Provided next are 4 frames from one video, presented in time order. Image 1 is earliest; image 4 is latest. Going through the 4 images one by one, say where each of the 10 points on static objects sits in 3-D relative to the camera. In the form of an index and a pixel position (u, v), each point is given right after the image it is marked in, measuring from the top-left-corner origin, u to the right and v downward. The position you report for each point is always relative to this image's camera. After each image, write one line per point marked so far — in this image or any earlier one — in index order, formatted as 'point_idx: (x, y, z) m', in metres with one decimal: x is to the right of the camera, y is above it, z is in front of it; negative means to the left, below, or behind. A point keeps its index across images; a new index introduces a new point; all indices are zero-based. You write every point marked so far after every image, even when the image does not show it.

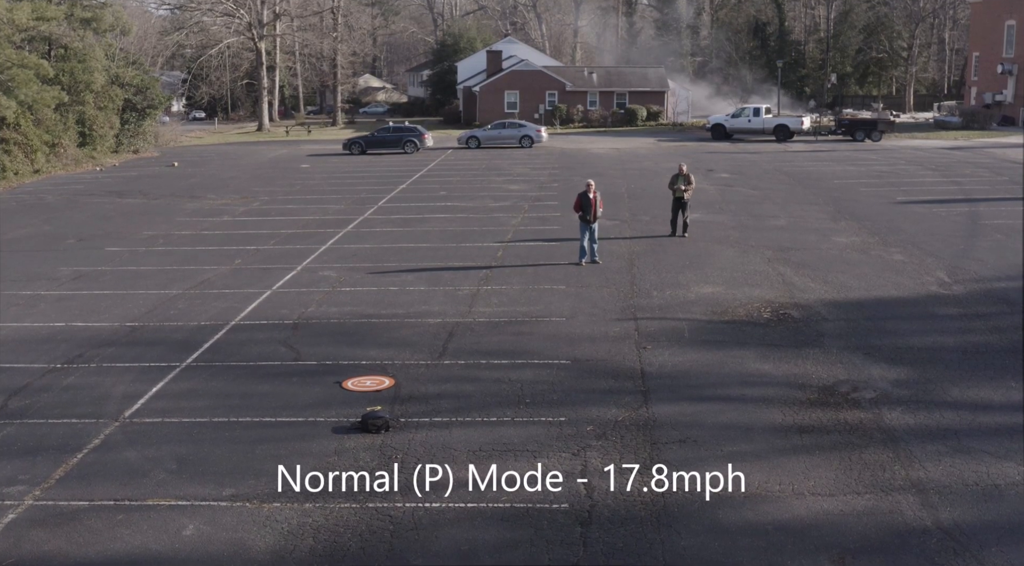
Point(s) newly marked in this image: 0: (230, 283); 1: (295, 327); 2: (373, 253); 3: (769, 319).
0: (-4.9, 0.0, +17.2) m
1: (-3.1, -0.6, +14.0) m
2: (-2.7, +0.6, +19.4) m
3: (+3.6, -0.5, +14.0) m
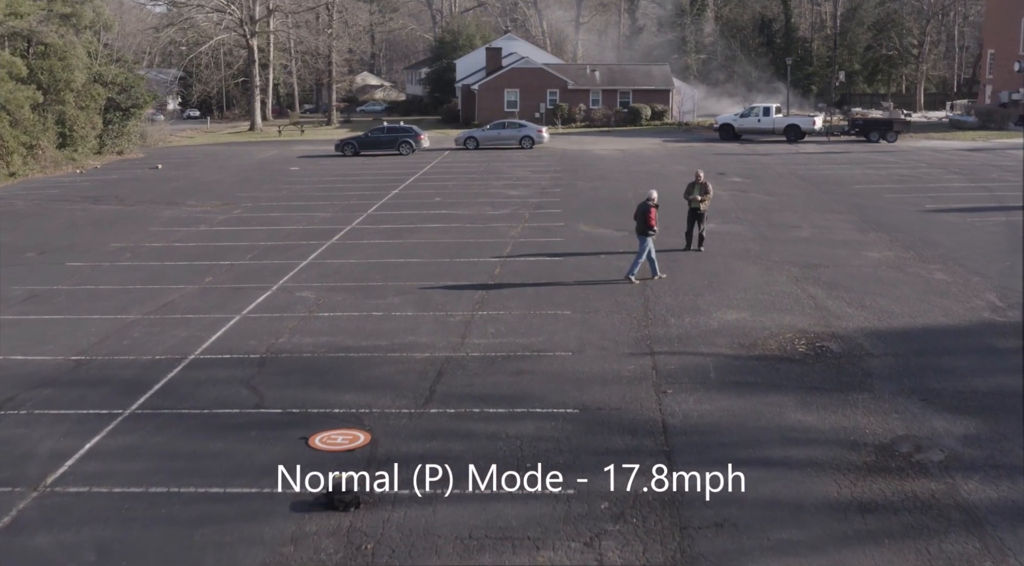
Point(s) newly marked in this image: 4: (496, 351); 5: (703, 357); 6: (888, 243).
0: (-4.9, -0.4, +15.4) m
1: (-3.1, -1.0, +12.3) m
2: (-2.7, +0.2, +17.6) m
3: (+3.6, -0.9, +12.2) m
4: (-0.2, -0.8, +12.5) m
5: (+2.3, -0.9, +12.1) m
6: (+7.2, +0.8, +18.9) m
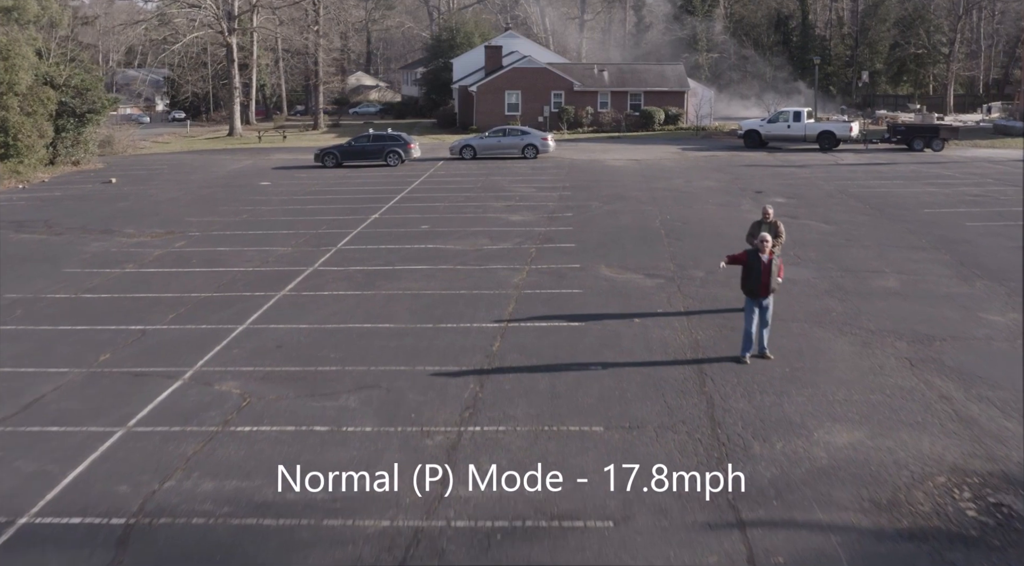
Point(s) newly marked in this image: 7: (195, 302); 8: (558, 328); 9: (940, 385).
0: (-4.9, -1.4, +11.0) m
1: (-3.0, -2.0, +7.8) m
2: (-2.7, -0.8, +13.1) m
3: (+3.7, -1.9, +7.7) m
4: (-0.1, -1.9, +8.0) m
5: (+2.4, -1.9, +7.6) m
6: (+7.2, -0.2, +14.5) m
7: (-5.0, -0.3, +15.8) m
8: (+0.6, -0.6, +13.3) m
9: (+4.7, -1.1, +10.9) m
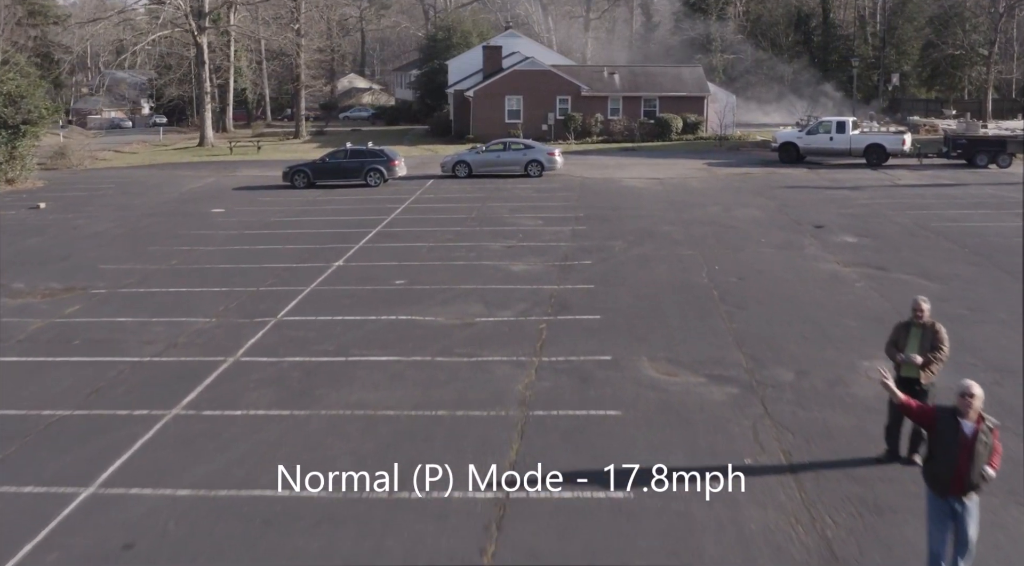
0: (-4.8, -2.6, +5.8) m
1: (-3.0, -3.2, +2.6) m
2: (-2.6, -2.0, +7.9) m
3: (+3.7, -3.1, +2.6) m
4: (-0.1, -3.1, +2.8) m
5: (+2.4, -3.1, +2.5) m
6: (+7.2, -1.5, +9.3) m
7: (-5.0, -1.5, +10.6) m
8: (+0.7, -1.8, +8.2) m
9: (+4.7, -2.3, +5.8) m
